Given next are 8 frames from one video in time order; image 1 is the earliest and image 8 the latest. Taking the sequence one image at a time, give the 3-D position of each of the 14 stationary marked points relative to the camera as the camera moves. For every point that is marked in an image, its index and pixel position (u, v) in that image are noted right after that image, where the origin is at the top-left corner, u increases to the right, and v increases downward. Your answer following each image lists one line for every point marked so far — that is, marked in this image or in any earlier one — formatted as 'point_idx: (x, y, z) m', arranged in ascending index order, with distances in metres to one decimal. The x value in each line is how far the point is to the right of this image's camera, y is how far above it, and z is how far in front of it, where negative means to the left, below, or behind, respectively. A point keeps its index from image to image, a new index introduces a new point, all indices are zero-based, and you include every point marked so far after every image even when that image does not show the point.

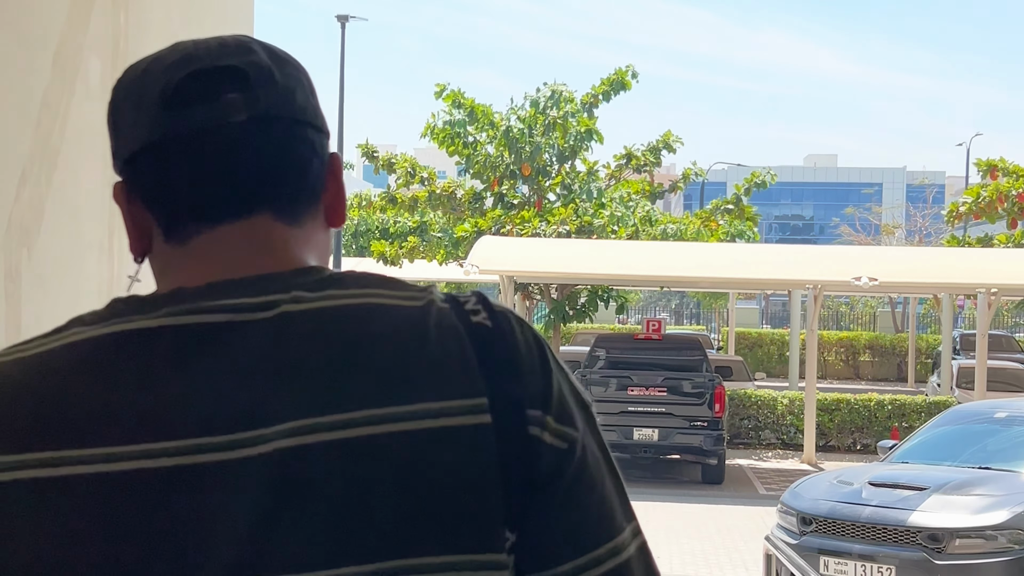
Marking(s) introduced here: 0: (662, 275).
0: (+1.4, +0.1, +12.5) m
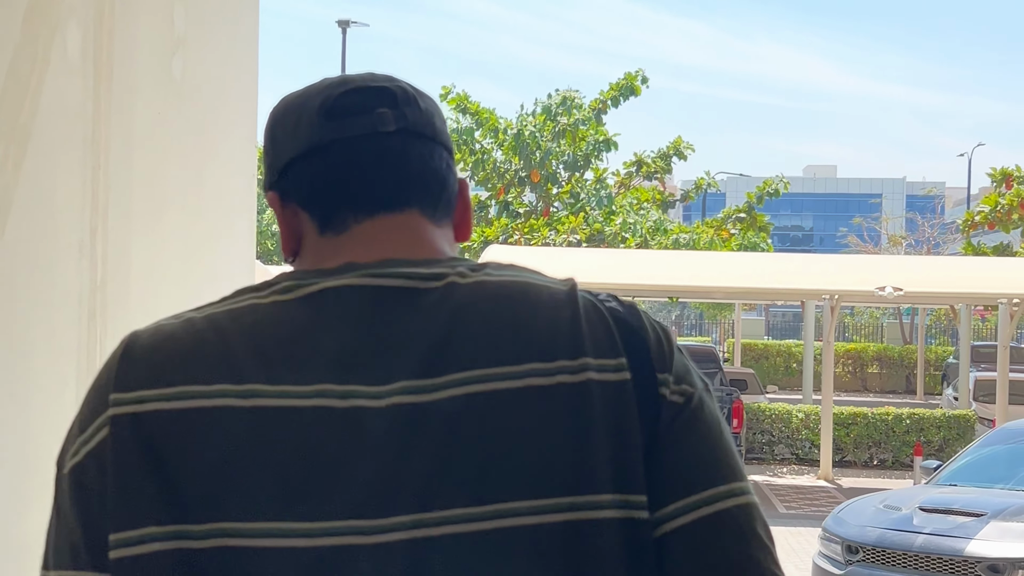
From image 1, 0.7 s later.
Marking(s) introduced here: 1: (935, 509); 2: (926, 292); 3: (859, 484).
0: (+1.5, 0.0, +12.0) m
1: (+1.8, -1.0, +5.7) m
2: (+3.8, 0.0, +11.9) m
3: (+3.7, -2.1, +13.9) m
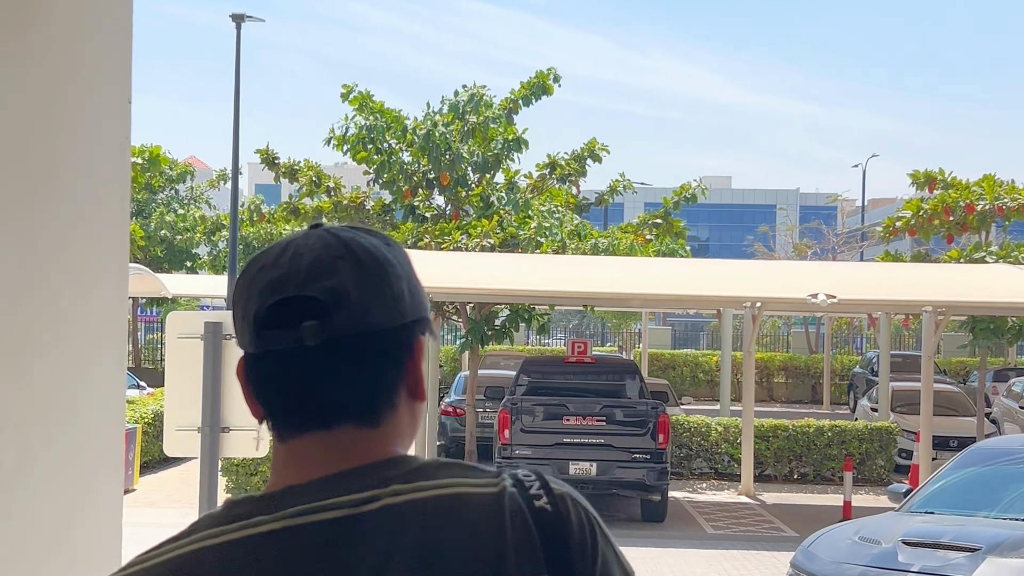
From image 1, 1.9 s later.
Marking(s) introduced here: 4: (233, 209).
0: (+0.7, 0.0, +11.3) m
1: (+1.6, -1.0, +5.0) m
2: (+3.1, -0.1, +11.3) m
3: (+2.8, -2.2, +13.4) m
4: (-4.2, +1.2, +19.8) m
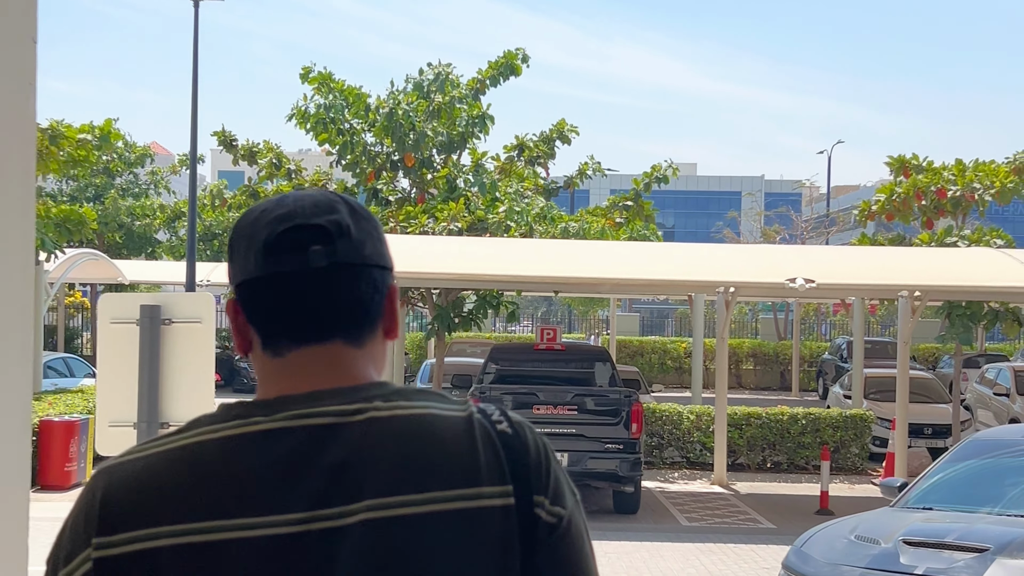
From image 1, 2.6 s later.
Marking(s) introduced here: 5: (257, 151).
0: (+0.5, +0.1, +11.0) m
1: (+1.5, -0.9, +4.6) m
2: (+2.8, +0.1, +11.0) m
3: (+2.5, -2.0, +13.0) m
4: (-4.7, +1.4, +19.3) m
5: (-2.9, +1.6, +14.8) m
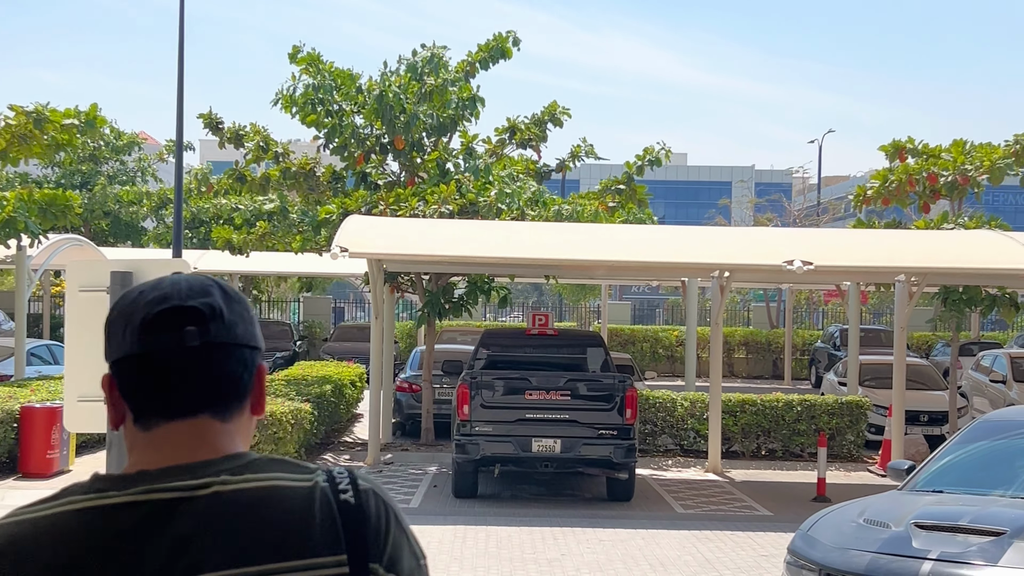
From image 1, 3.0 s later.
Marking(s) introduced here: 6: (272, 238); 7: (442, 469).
0: (+0.4, +0.2, +10.7) m
1: (+1.5, -0.8, +4.4) m
2: (+2.7, +0.2, +10.8) m
3: (+2.4, -1.9, +12.9) m
4: (-4.9, +1.6, +19.0) m
5: (-3.0, +1.7, +14.5) m
6: (-2.6, +0.5, +14.3) m
7: (-0.7, -1.8, +12.7) m
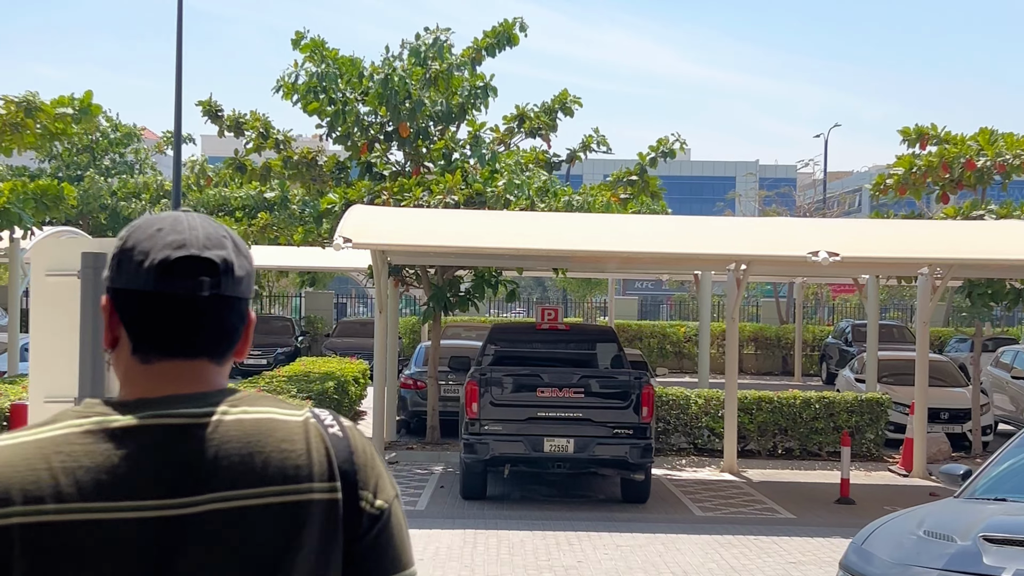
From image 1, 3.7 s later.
0: (+0.5, +0.3, +10.3) m
1: (+1.5, -0.8, +4.0) m
2: (+2.8, +0.3, +10.4) m
3: (+2.5, -1.8, +12.4) m
4: (-4.8, +1.7, +18.6) m
5: (-2.9, +1.8, +14.1) m
6: (-2.5, +0.6, +13.9) m
7: (-0.6, -1.7, +12.2) m
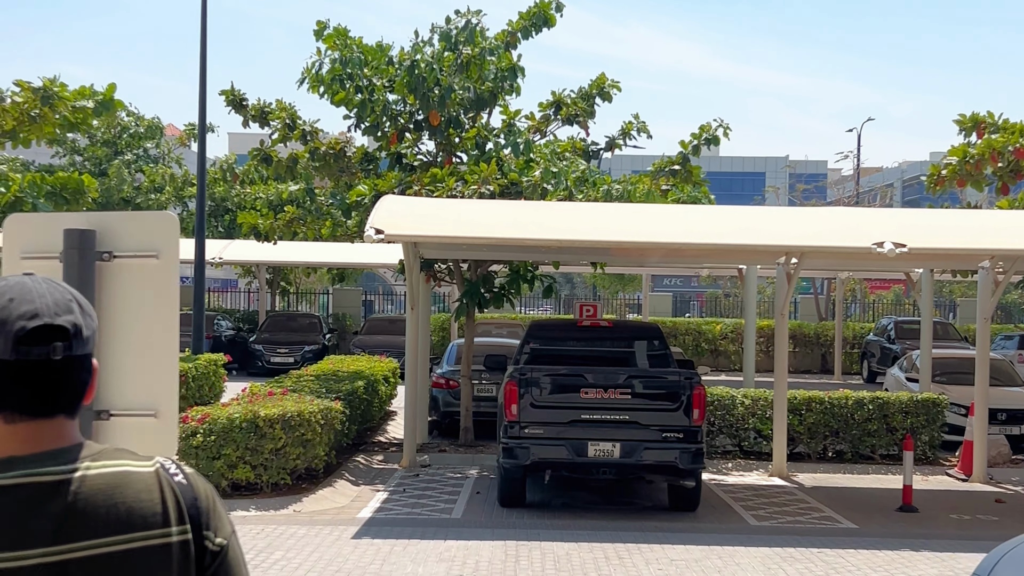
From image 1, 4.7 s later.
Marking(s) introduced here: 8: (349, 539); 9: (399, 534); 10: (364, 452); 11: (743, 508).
0: (+0.8, +0.3, +9.7) m
1: (+1.7, -0.7, +3.4) m
2: (+3.1, +0.3, +9.7) m
3: (+2.8, -1.8, +11.8) m
4: (-4.3, +1.7, +18.1) m
5: (-2.5, +1.8, +13.5) m
6: (-2.2, +0.6, +13.3) m
7: (-0.3, -1.6, +11.6) m
8: (-1.0, -1.6, +8.3) m
9: (-0.7, -1.6, +8.5) m
10: (-1.4, -1.6, +12.7) m
11: (+1.8, -1.7, +10.0) m
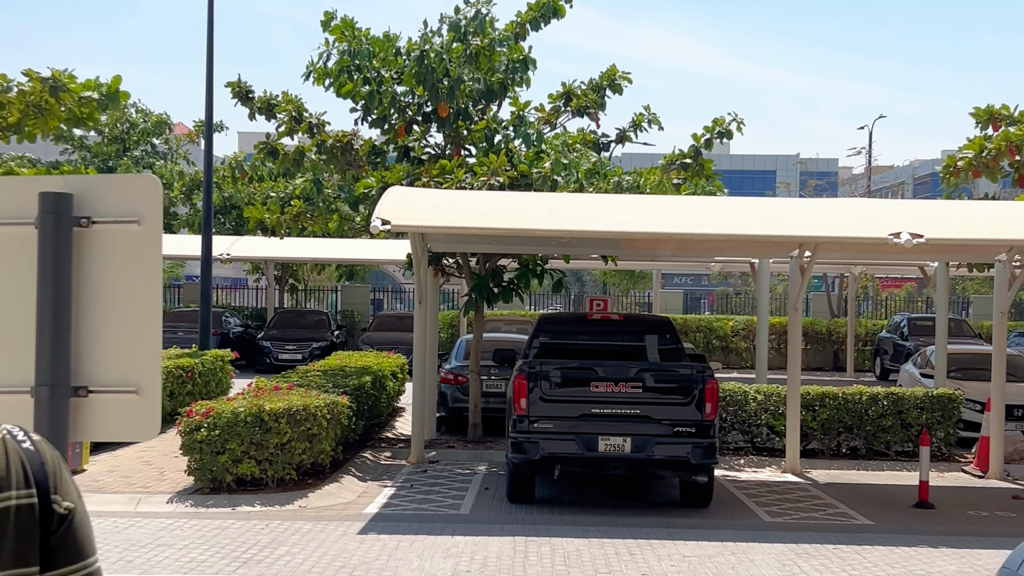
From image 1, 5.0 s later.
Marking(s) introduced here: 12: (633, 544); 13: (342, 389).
0: (+0.9, +0.4, +9.5) m
1: (+1.7, -0.7, +3.2) m
2: (+3.2, +0.4, +9.5) m
3: (+2.9, -1.7, +11.6) m
4: (-4.2, +1.8, +17.9) m
5: (-2.4, +1.9, +13.4) m
6: (-2.1, +0.7, +13.2) m
7: (-0.2, -1.6, +11.5) m
8: (-1.0, -1.5, +8.2) m
9: (-0.7, -1.5, +8.3) m
10: (-1.4, -1.5, +12.6) m
11: (+1.8, -1.6, +9.8) m
12: (+0.8, -1.5, +7.8) m
13: (-1.5, -0.9, +11.6) m
